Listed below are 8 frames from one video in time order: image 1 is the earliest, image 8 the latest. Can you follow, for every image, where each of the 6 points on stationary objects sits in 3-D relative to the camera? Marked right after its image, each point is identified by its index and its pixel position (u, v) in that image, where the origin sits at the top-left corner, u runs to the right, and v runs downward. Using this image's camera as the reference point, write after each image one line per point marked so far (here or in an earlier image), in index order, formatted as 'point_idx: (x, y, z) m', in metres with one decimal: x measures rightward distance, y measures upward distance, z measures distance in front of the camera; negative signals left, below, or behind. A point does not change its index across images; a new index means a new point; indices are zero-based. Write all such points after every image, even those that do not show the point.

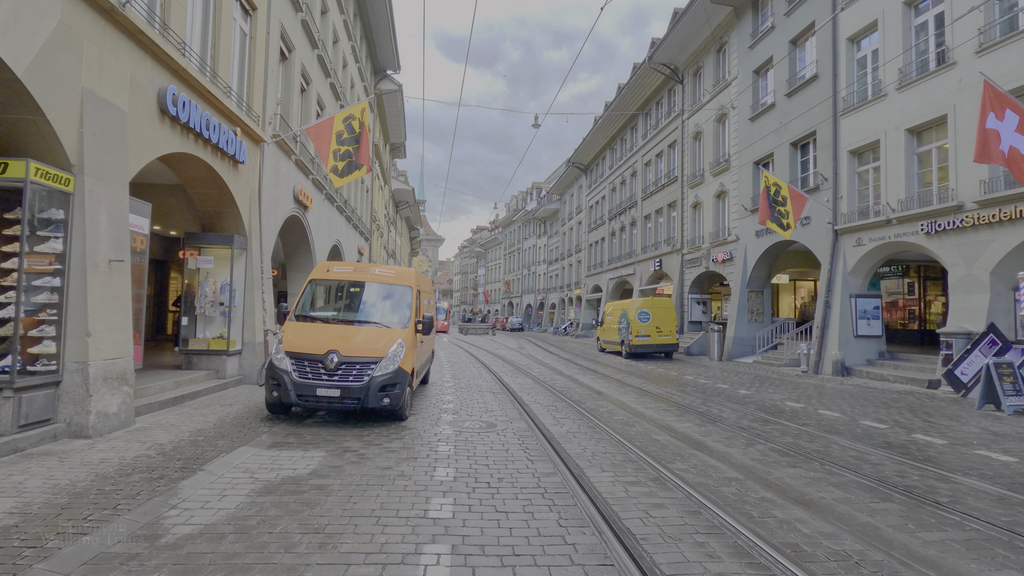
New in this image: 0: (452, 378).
0: (-1.7, -2.5, +13.5) m
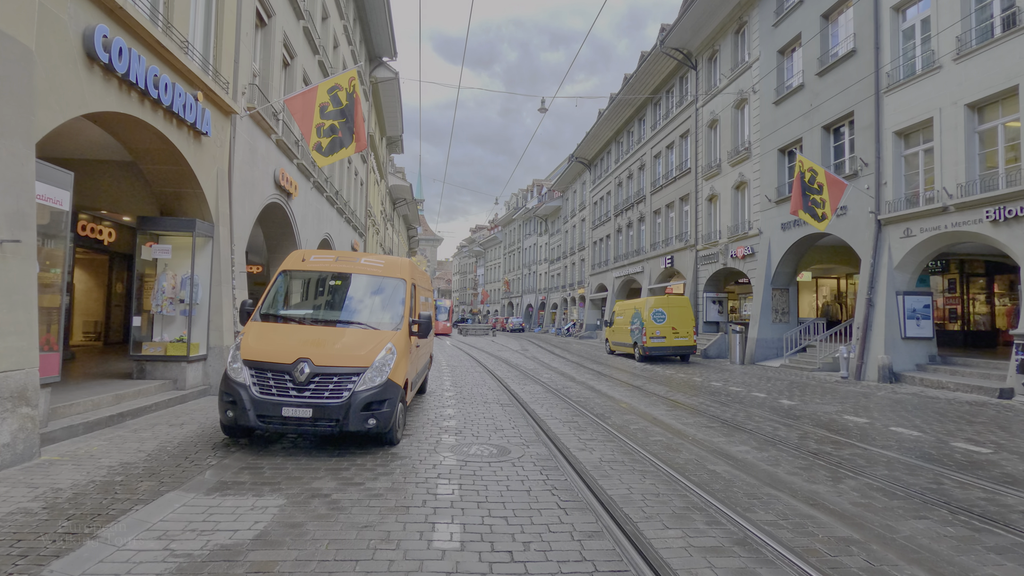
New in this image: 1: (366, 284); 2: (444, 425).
0: (-1.4, -2.4, +11.9) m
1: (-2.0, +0.1, +7.2) m
2: (-1.1, -2.2, +7.8) m
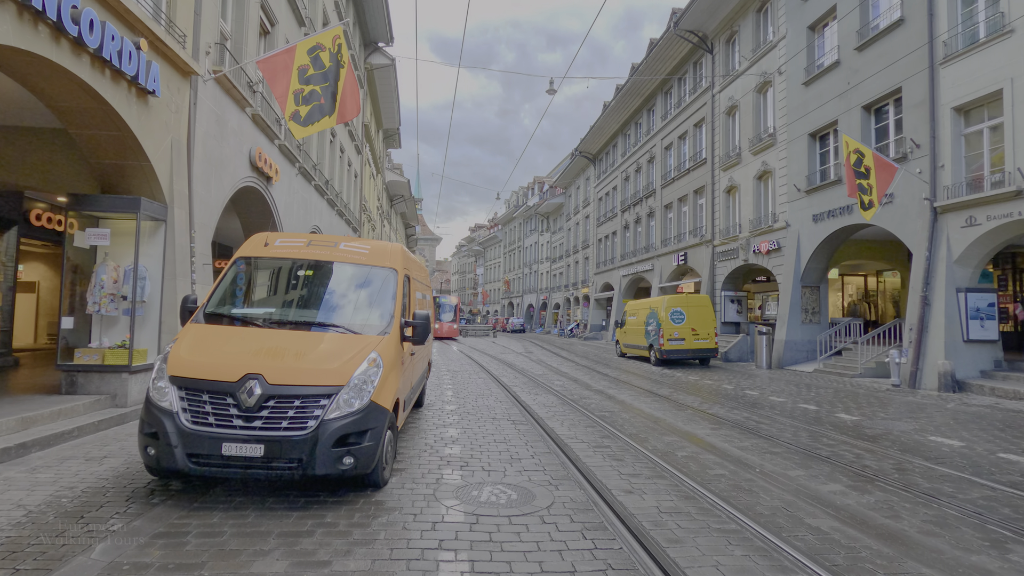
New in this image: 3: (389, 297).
0: (-1.2, -2.3, +10.4) m
1: (-1.8, +0.1, +5.6) m
2: (-0.8, -2.1, +6.2) m
3: (-1.4, -0.1, +5.6) m
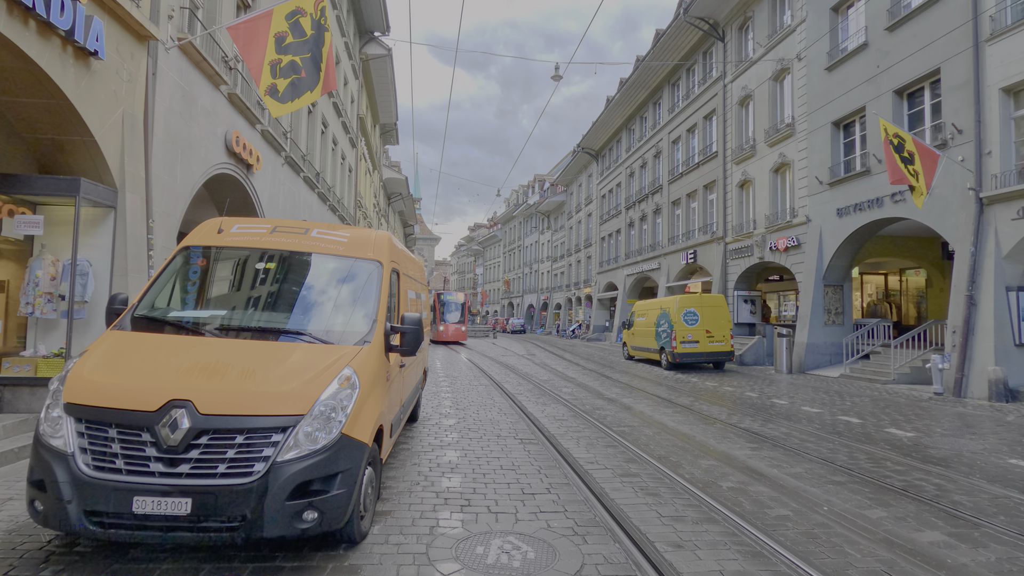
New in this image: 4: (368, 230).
0: (-1.1, -2.3, +9.3) m
1: (-1.7, +0.2, +4.6) m
2: (-0.7, -2.1, +5.1) m
3: (-1.3, -0.1, +4.5) m
4: (-1.5, +0.6, +5.2) m
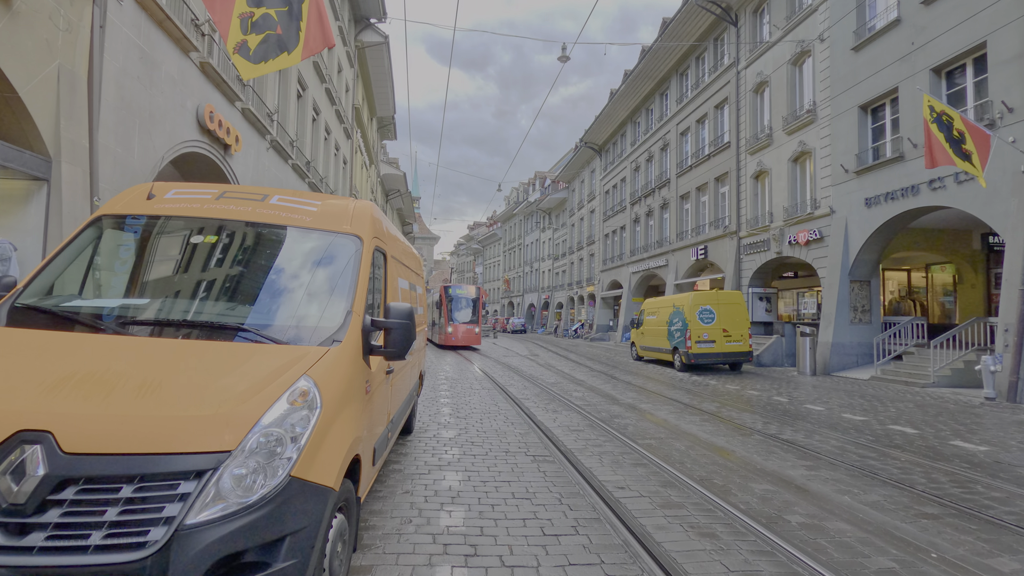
0: (-1.0, -2.2, +8.2) m
1: (-1.5, +0.3, +3.5) m
2: (-0.6, -1.9, +4.1) m
3: (-1.1, +0.1, +3.4) m
4: (-1.4, +0.7, +4.1) m
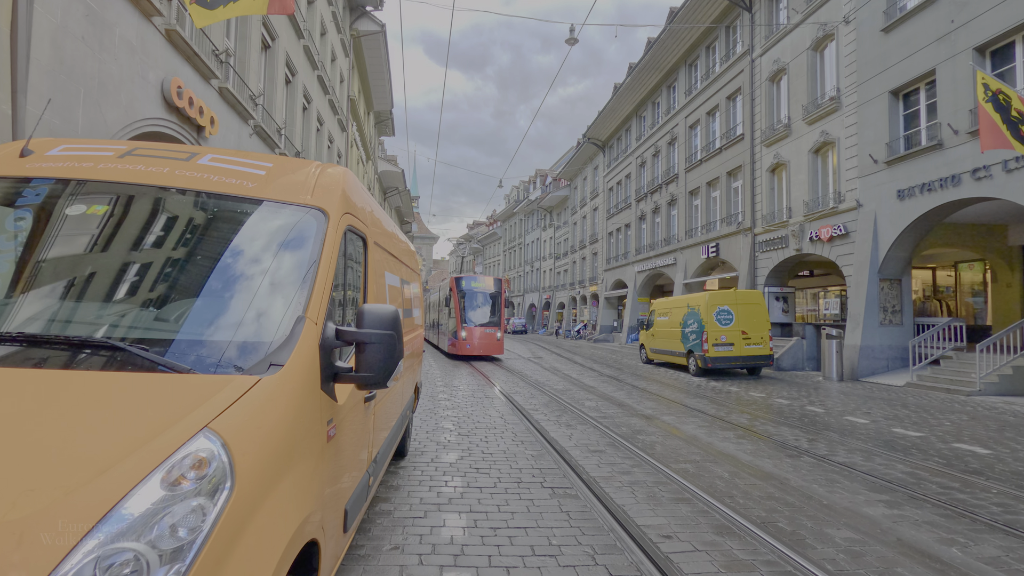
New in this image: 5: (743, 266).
0: (-0.8, -2.1, +7.1) m
1: (-1.4, +0.3, +2.4) m
2: (-0.4, -1.9, +3.0) m
3: (-1.0, +0.1, +2.4) m
4: (-1.2, +0.7, +3.0) m
5: (+9.3, +0.9, +19.8) m
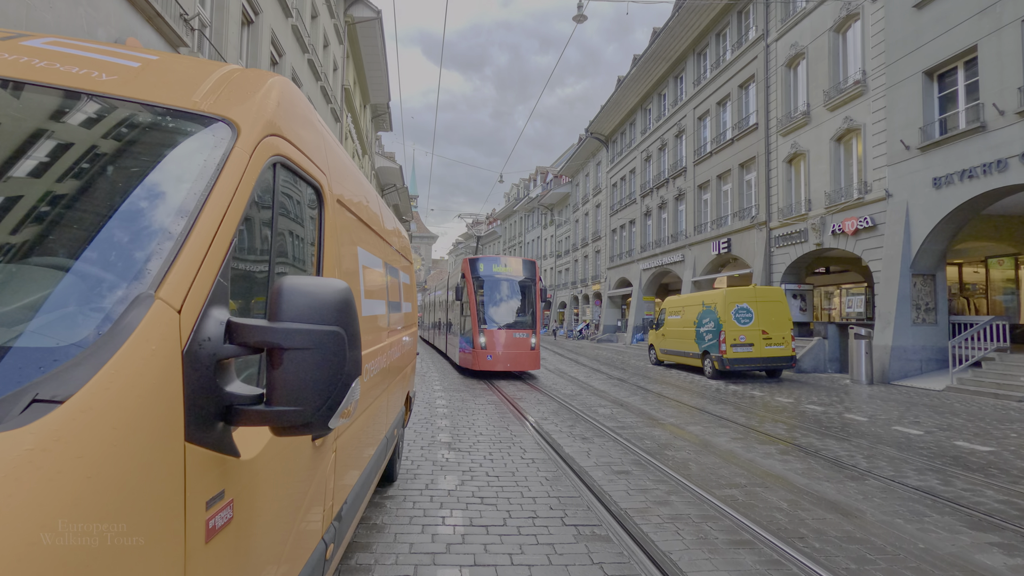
0: (-0.7, -2.0, +6.1) m
1: (-1.3, +0.4, +1.4) m
2: (-0.3, -1.8, +2.0) m
3: (-0.8, +0.2, +1.4) m
4: (-1.1, +0.8, +2.0) m
5: (+9.4, +1.0, +18.8) m
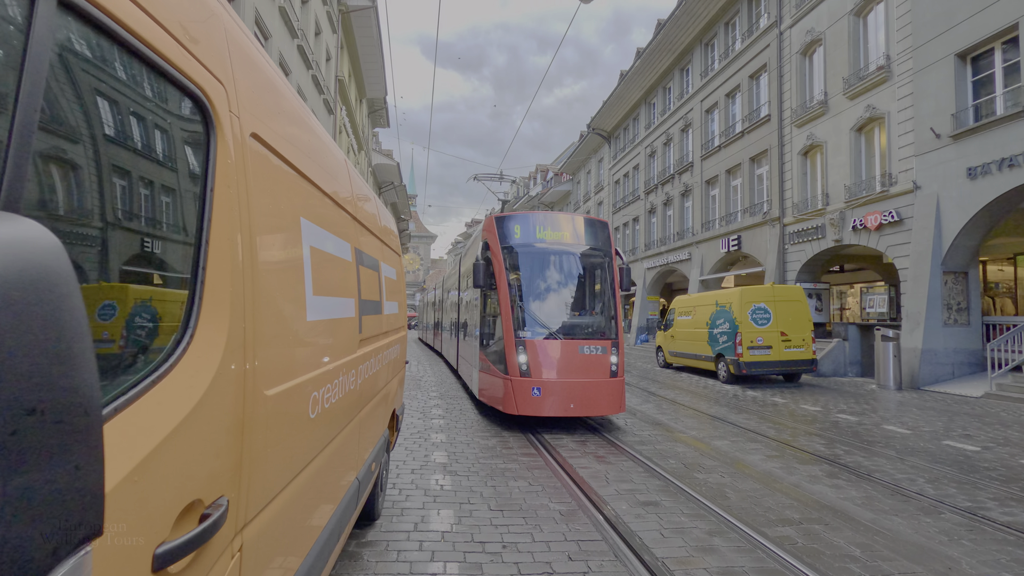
0: (-0.7, -2.0, +5.2) m
1: (-1.2, +0.5, +0.5) m
2: (-0.3, -1.8, +1.1) m
3: (-0.8, +0.2, +0.5) m
4: (-1.0, +0.9, +1.1) m
5: (+9.5, +1.0, +17.9) m
